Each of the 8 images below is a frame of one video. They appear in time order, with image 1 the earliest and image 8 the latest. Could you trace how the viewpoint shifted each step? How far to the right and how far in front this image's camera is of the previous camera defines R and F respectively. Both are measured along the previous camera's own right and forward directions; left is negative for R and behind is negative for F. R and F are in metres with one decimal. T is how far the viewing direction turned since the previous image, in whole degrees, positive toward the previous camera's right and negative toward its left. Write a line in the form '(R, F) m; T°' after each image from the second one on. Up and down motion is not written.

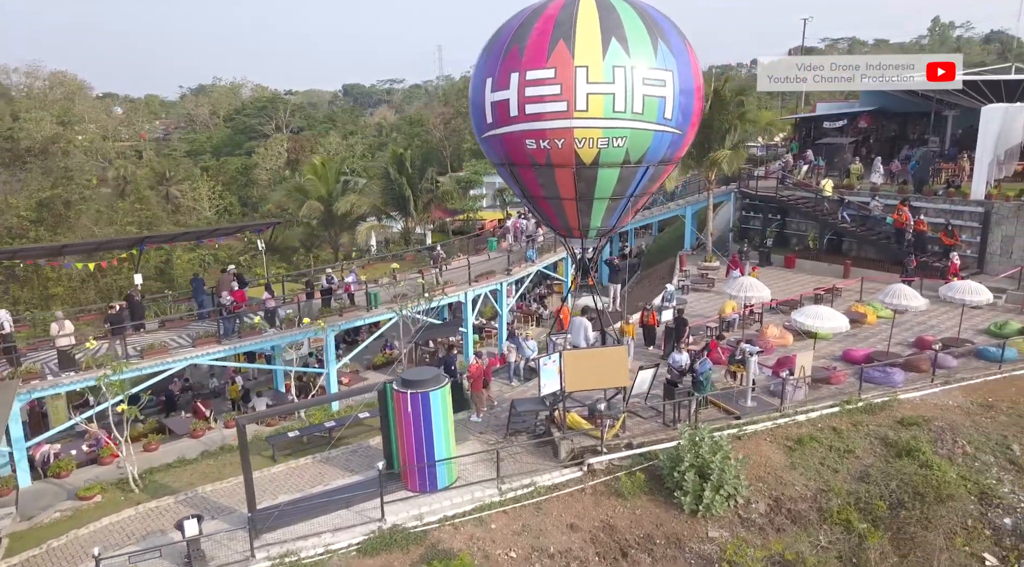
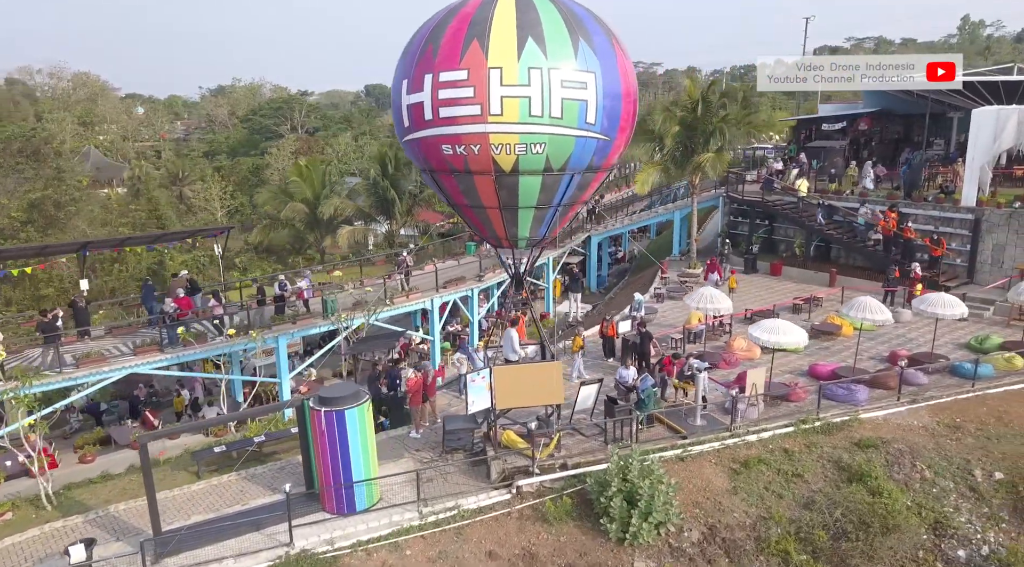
(+1.5, +0.7) m; -1°
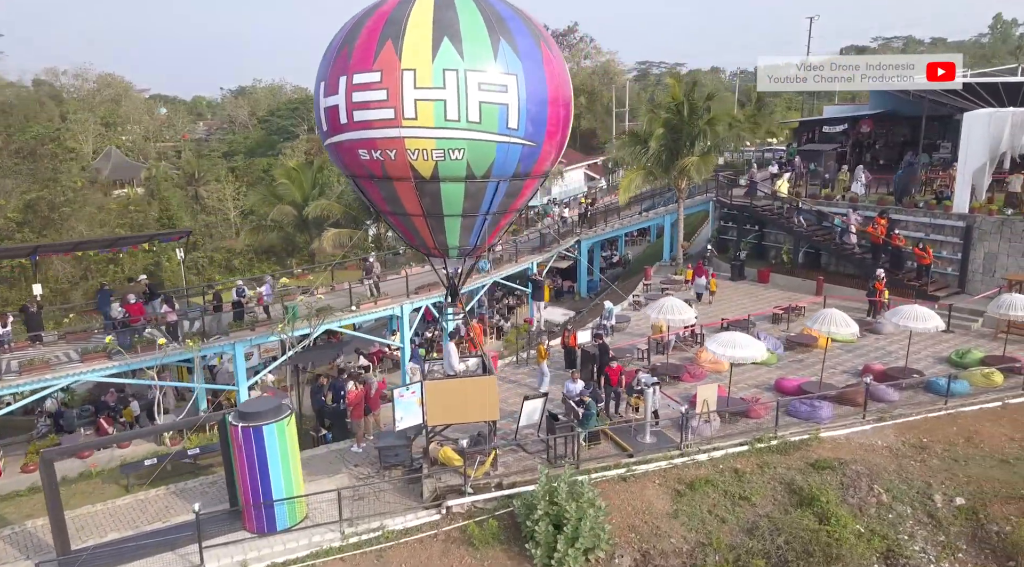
(+1.4, +0.6) m; -1°
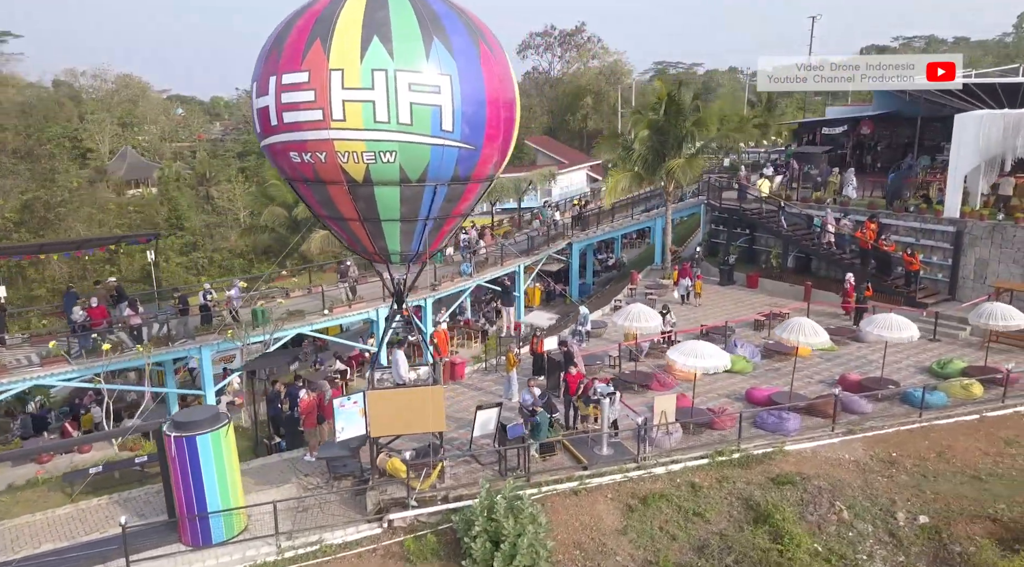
(+1.1, +0.4) m; -1°
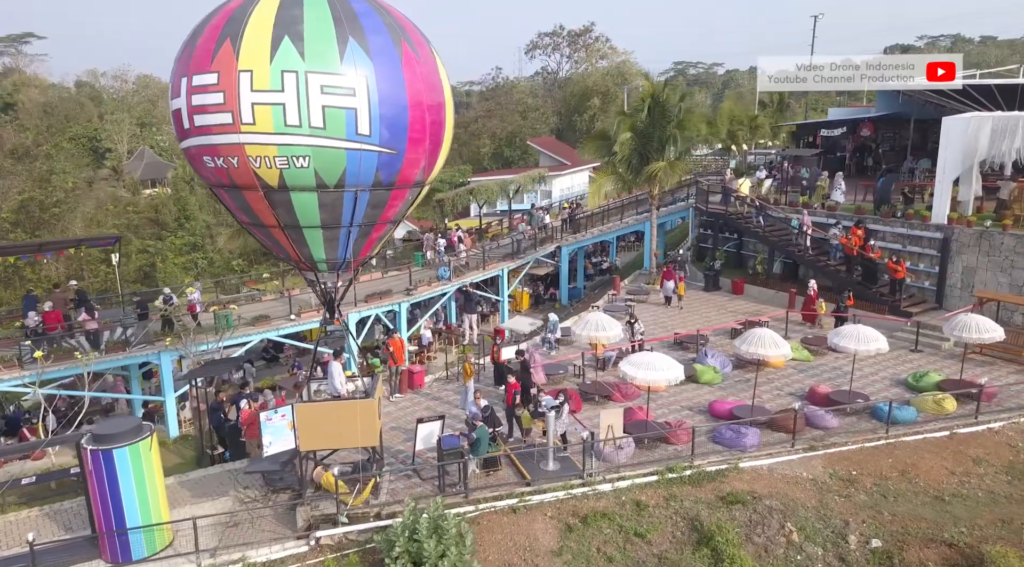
(+1.2, +0.5) m; -1°
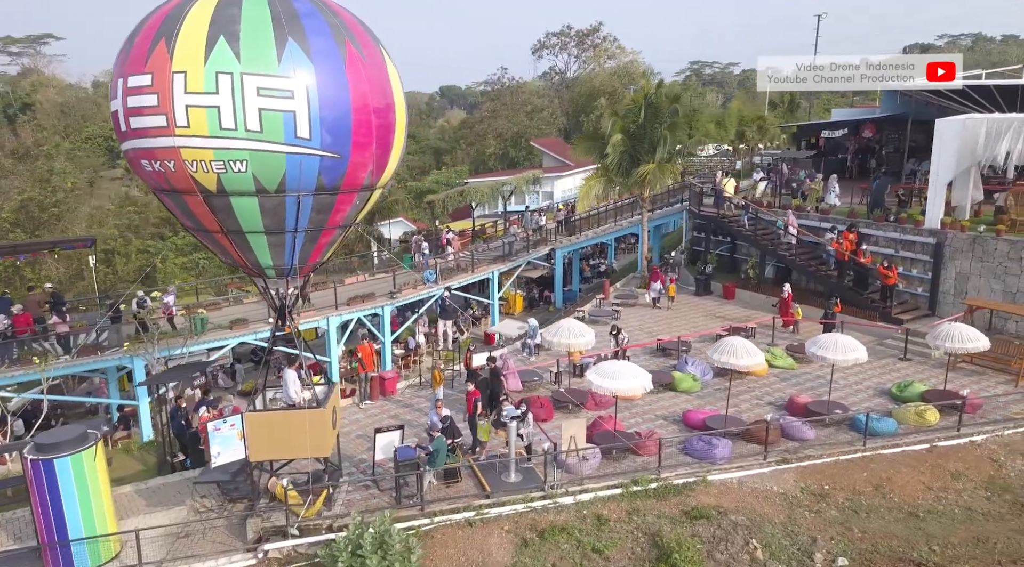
(+0.9, +0.3) m; -1°
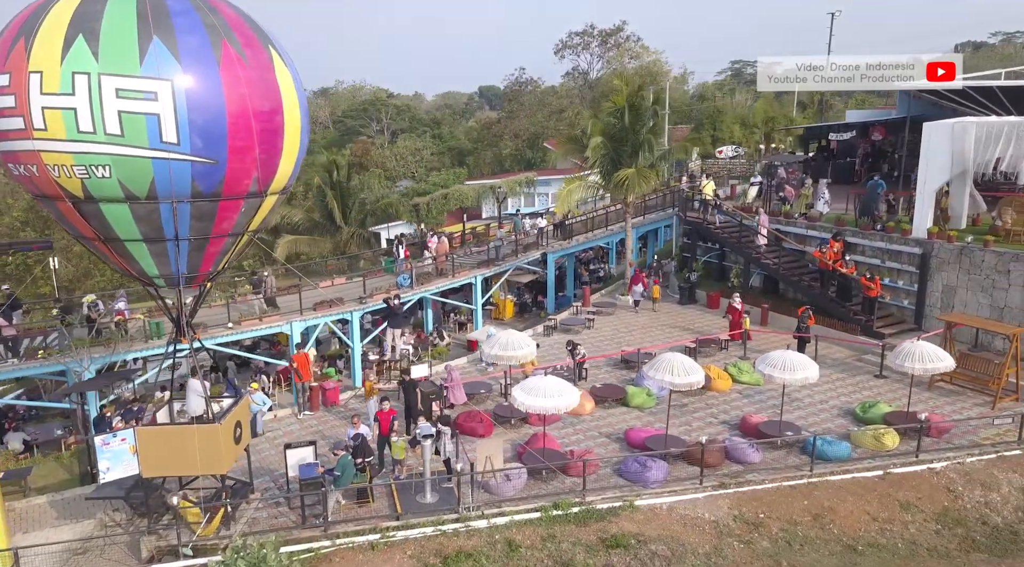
(+1.8, +0.7) m; -2°
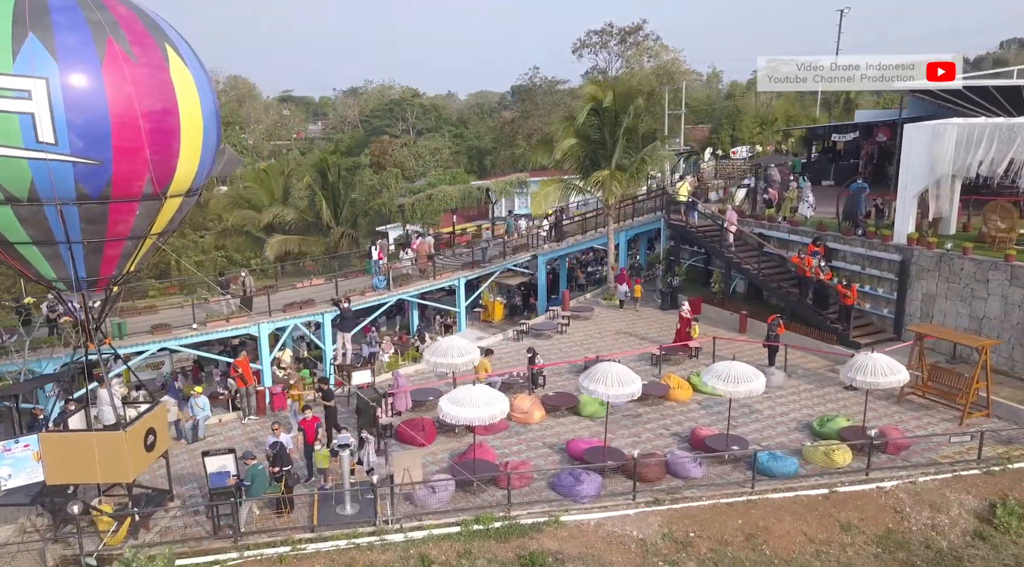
(+1.6, +0.4) m; -2°
